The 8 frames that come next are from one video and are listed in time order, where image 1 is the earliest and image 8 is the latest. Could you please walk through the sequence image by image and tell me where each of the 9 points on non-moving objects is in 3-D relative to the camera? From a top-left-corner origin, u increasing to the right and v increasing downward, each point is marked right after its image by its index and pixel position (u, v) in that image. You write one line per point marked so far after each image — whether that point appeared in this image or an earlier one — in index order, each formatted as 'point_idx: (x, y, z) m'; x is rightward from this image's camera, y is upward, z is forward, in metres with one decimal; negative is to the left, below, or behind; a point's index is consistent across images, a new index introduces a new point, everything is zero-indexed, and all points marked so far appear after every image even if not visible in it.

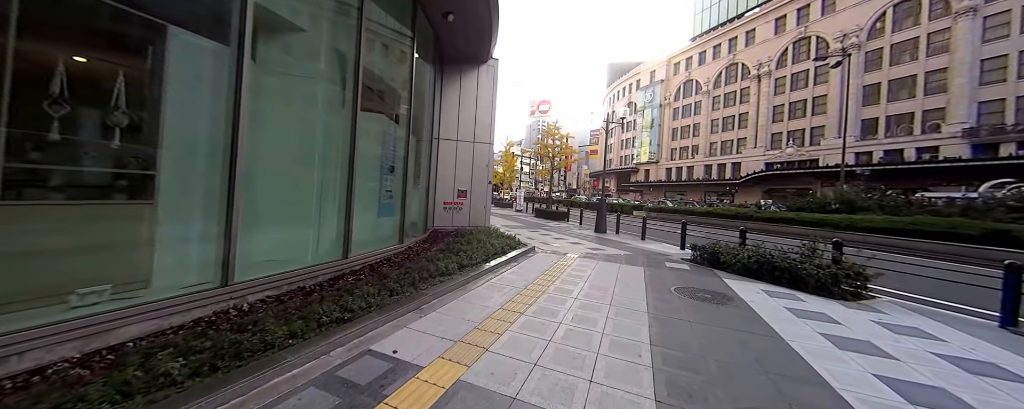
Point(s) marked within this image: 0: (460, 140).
0: (-2.1, +2.4, +10.7) m
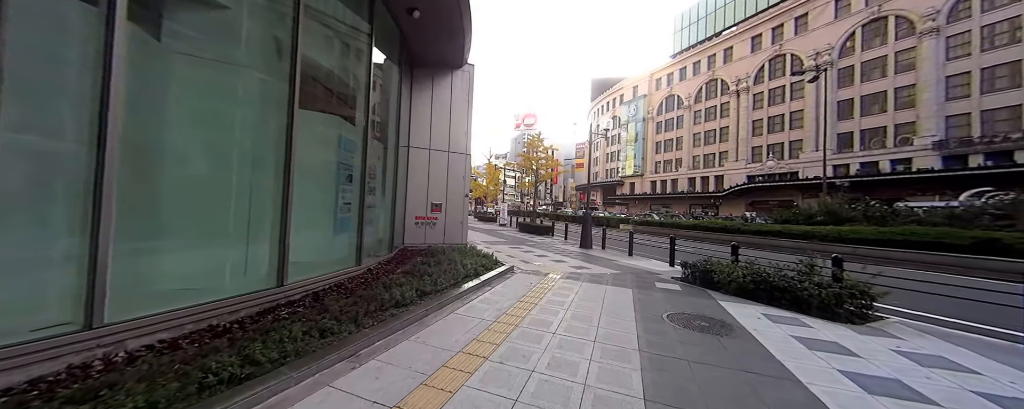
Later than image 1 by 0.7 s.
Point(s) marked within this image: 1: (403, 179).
0: (-2.8, +1.9, +10.0) m
1: (-3.6, +0.8, +9.3) m
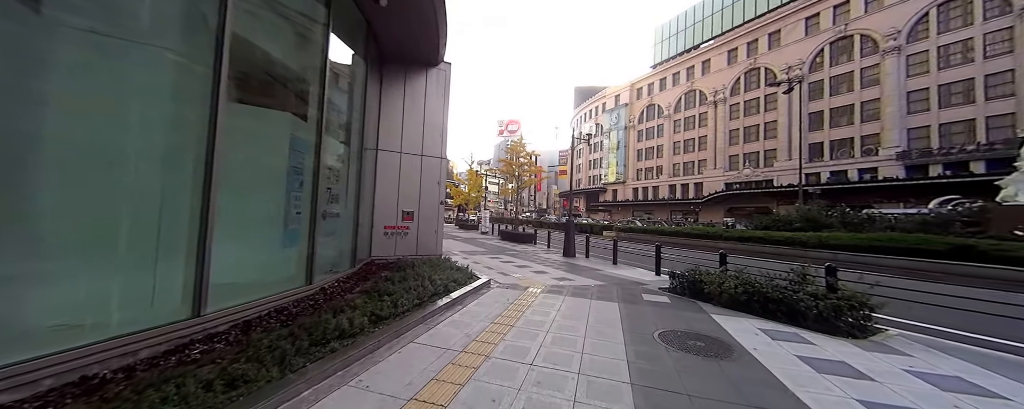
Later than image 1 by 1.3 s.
0: (-3.5, +1.7, +9.3) m
1: (-4.2, +0.6, +8.5) m
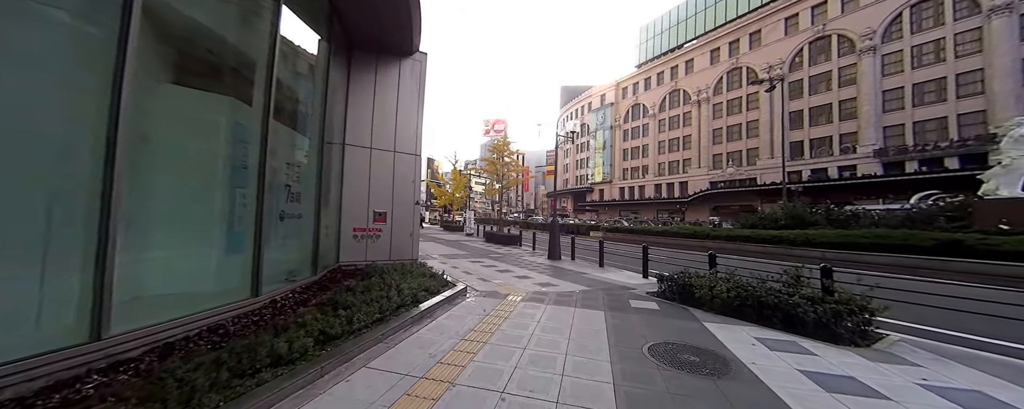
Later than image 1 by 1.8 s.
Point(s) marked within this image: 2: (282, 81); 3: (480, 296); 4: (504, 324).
0: (-4.1, +1.6, +8.7) m
1: (-4.7, +0.5, +7.9) m
2: (-4.3, +2.3, +5.6) m
3: (-0.7, -1.9, +6.2) m
4: (-0.1, -1.9, +4.8) m
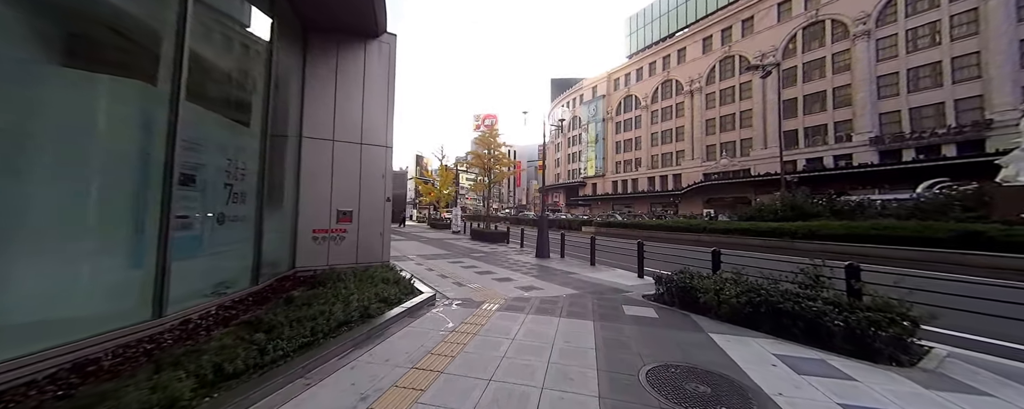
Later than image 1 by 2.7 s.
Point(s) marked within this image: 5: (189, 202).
0: (-4.6, +1.7, +7.7) m
1: (-5.2, +0.6, +6.9) m
2: (-4.7, +2.3, +4.6) m
3: (-1.1, -1.8, +5.4) m
4: (-0.5, -1.8, +4.0) m
5: (-4.7, +0.1, +4.4) m
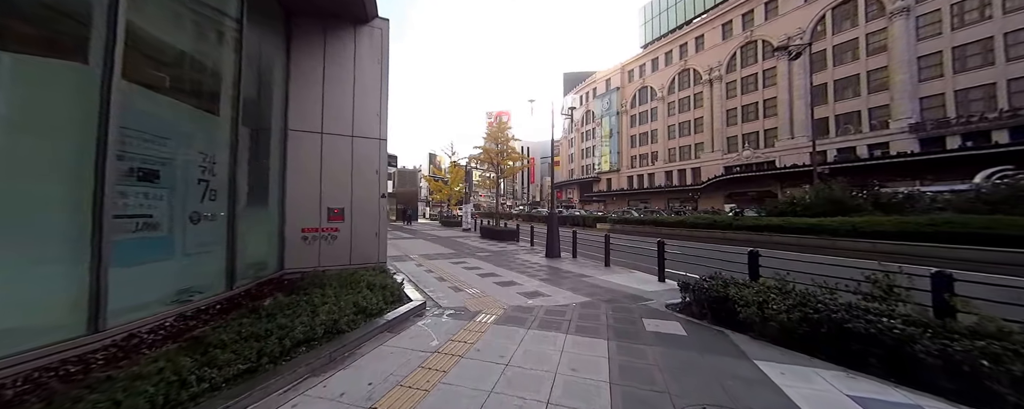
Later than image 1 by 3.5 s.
0: (-4.5, +1.8, +7.2) m
1: (-5.2, +0.7, +6.4) m
2: (-4.8, +2.4, +4.1) m
3: (-1.1, -1.7, +4.7) m
4: (-0.6, -1.8, +3.3) m
5: (-4.8, +0.1, +3.9) m
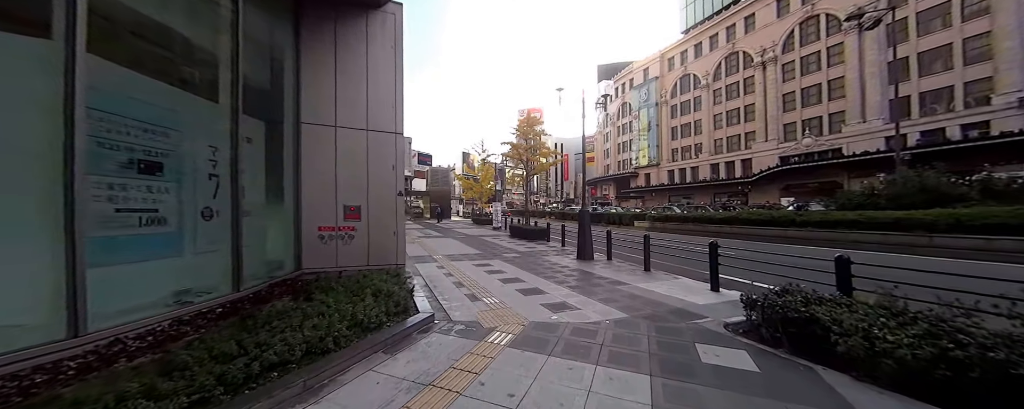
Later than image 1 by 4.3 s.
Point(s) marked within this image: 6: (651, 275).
0: (-4.0, +1.8, +6.9) m
1: (-4.7, +0.6, +6.3) m
2: (-4.6, +2.3, +3.9) m
3: (-0.8, -1.7, +4.2) m
4: (-0.5, -1.8, +2.6) m
5: (-4.6, 0.0, +3.7) m
6: (+3.9, -1.9, +8.2) m
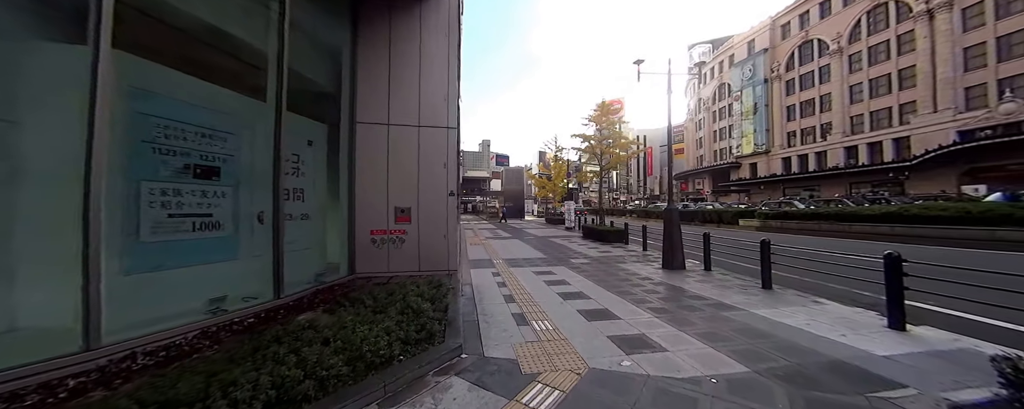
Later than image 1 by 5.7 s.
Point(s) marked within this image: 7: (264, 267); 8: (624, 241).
0: (-2.7, +1.7, +6.6) m
1: (-3.5, +0.6, +6.2) m
2: (-4.1, +2.2, +3.9) m
3: (-0.3, -1.7, +3.2) m
4: (-0.3, -1.8, +1.6) m
5: (-4.0, 0.0, +3.7) m
6: (+5.4, -1.8, +5.9) m
7: (-3.8, -1.1, +4.6) m
8: (+5.4, -1.7, +14.0) m
